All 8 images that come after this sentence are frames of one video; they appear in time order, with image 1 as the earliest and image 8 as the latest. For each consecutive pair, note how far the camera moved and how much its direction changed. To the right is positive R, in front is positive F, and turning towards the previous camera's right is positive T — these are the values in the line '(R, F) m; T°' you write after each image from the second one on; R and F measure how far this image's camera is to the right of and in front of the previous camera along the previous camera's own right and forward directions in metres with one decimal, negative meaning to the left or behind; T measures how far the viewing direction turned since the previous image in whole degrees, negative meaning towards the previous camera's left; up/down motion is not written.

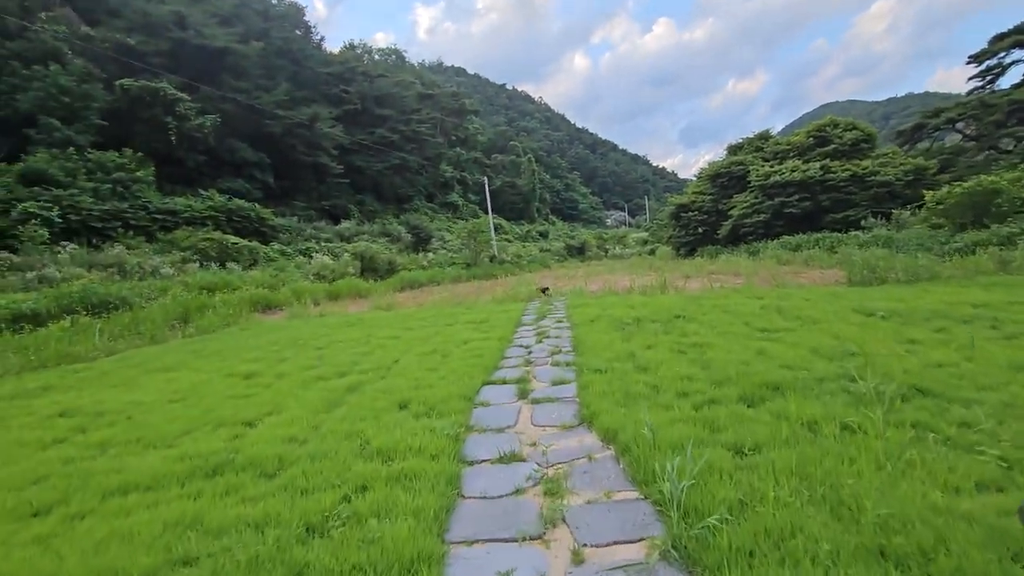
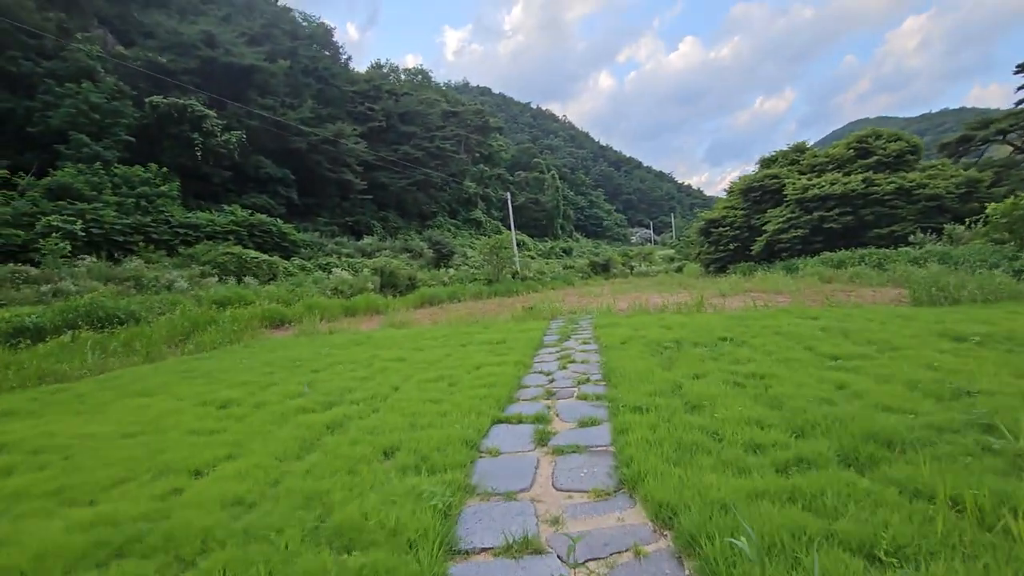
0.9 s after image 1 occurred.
(0.0, +0.5) m; -3°
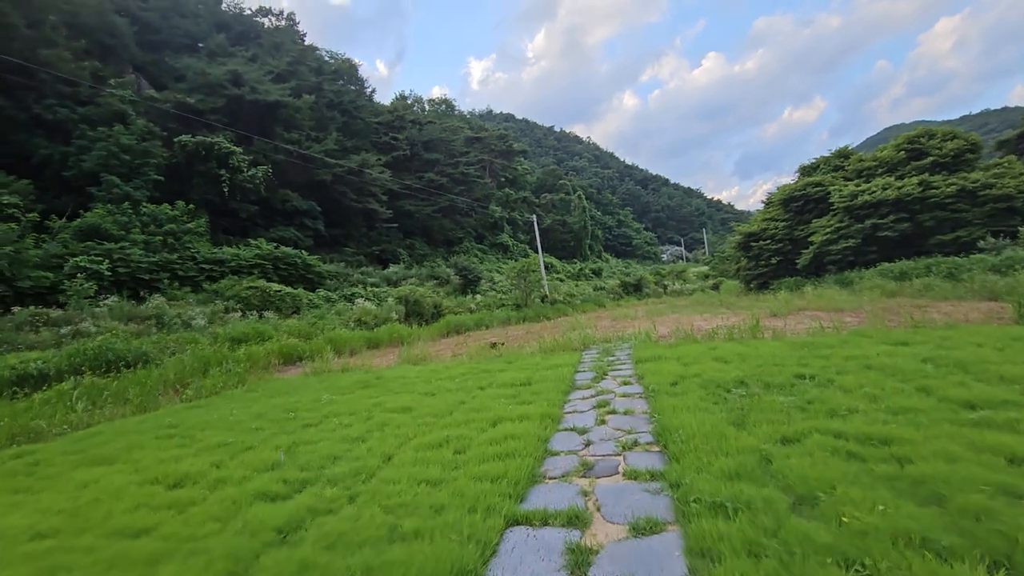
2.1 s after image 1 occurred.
(+0.1, +0.6) m; -3°
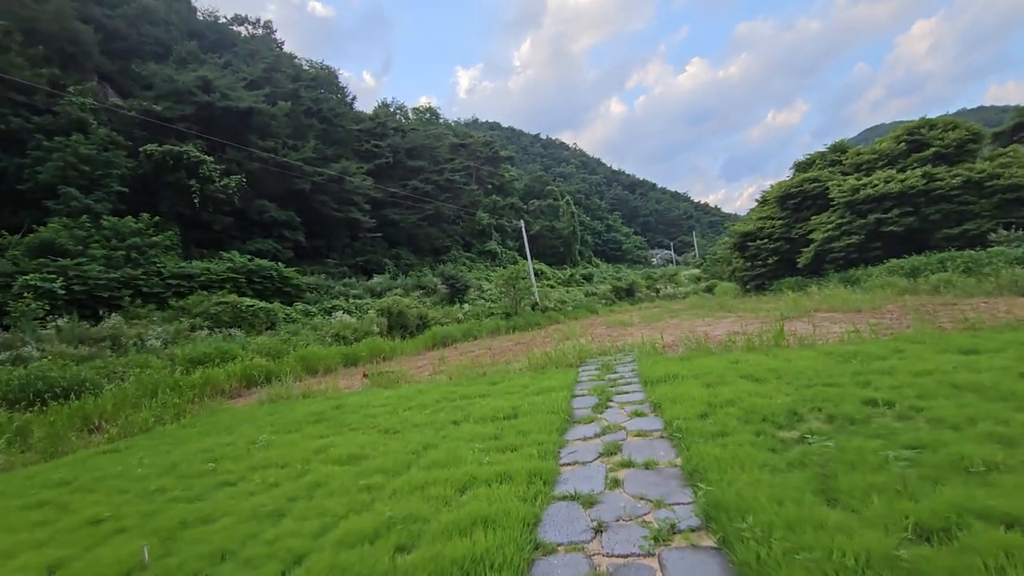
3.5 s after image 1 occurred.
(+0.1, +0.8) m; +1°
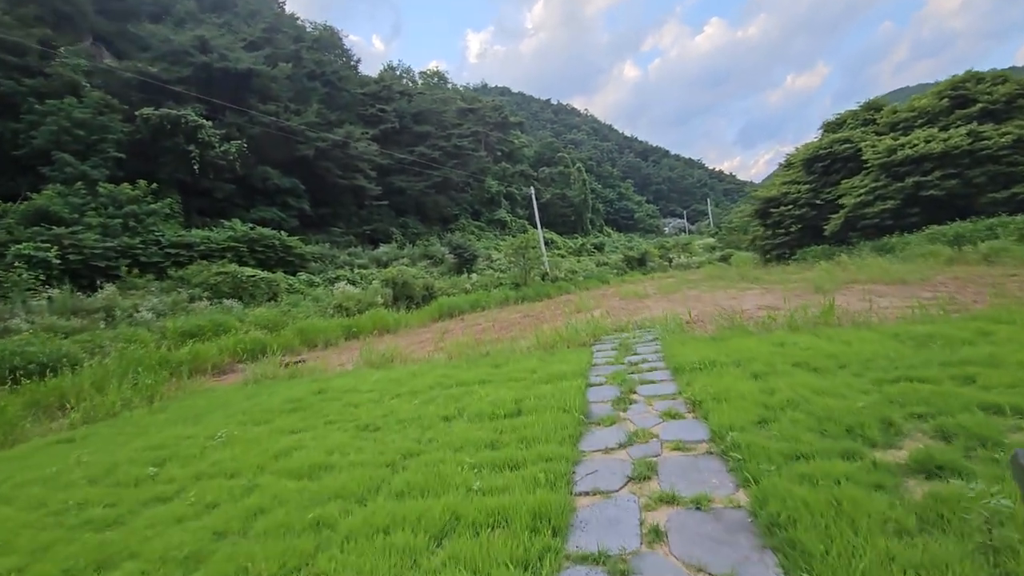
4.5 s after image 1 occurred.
(0.0, +0.6) m; -1°
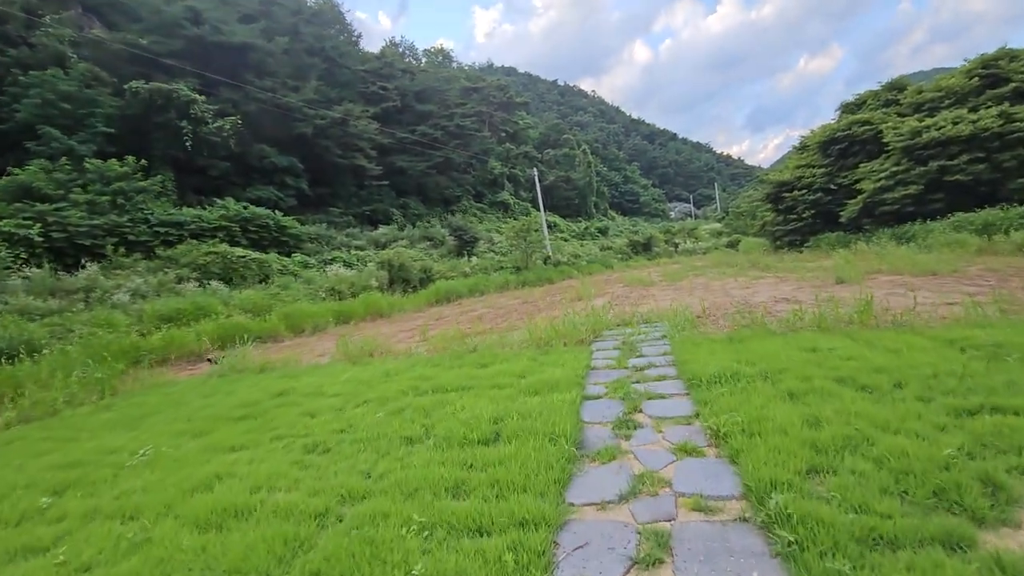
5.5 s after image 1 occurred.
(+0.1, +0.5) m; 0°
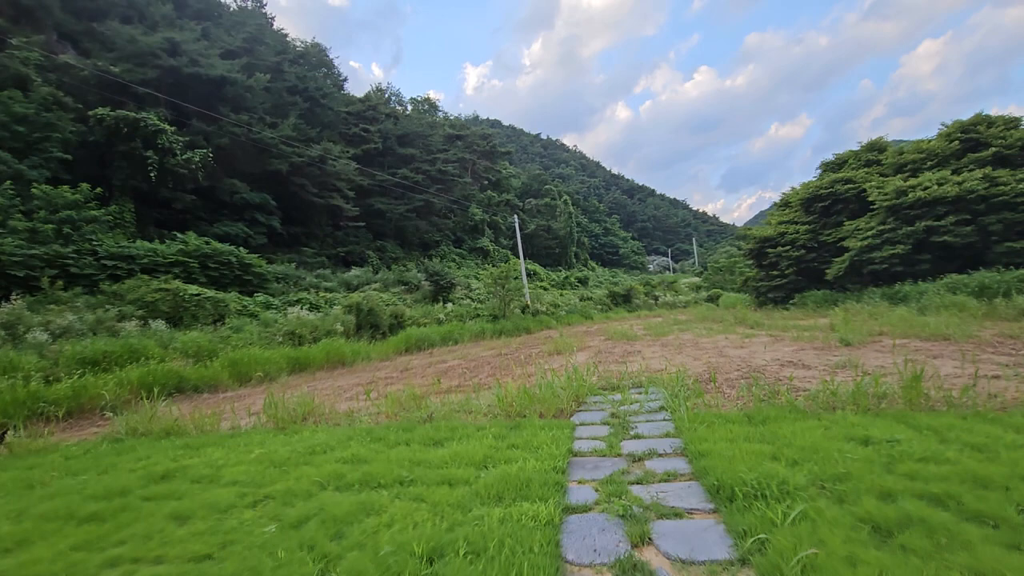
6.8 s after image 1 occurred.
(+0.1, +0.7) m; +2°
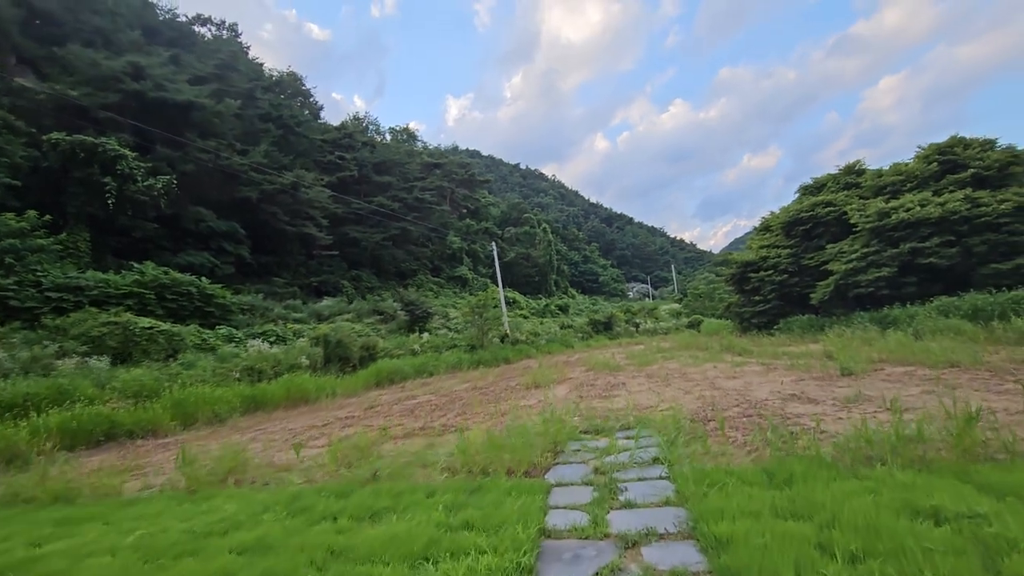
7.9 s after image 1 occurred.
(+0.1, +0.5) m; +2°
